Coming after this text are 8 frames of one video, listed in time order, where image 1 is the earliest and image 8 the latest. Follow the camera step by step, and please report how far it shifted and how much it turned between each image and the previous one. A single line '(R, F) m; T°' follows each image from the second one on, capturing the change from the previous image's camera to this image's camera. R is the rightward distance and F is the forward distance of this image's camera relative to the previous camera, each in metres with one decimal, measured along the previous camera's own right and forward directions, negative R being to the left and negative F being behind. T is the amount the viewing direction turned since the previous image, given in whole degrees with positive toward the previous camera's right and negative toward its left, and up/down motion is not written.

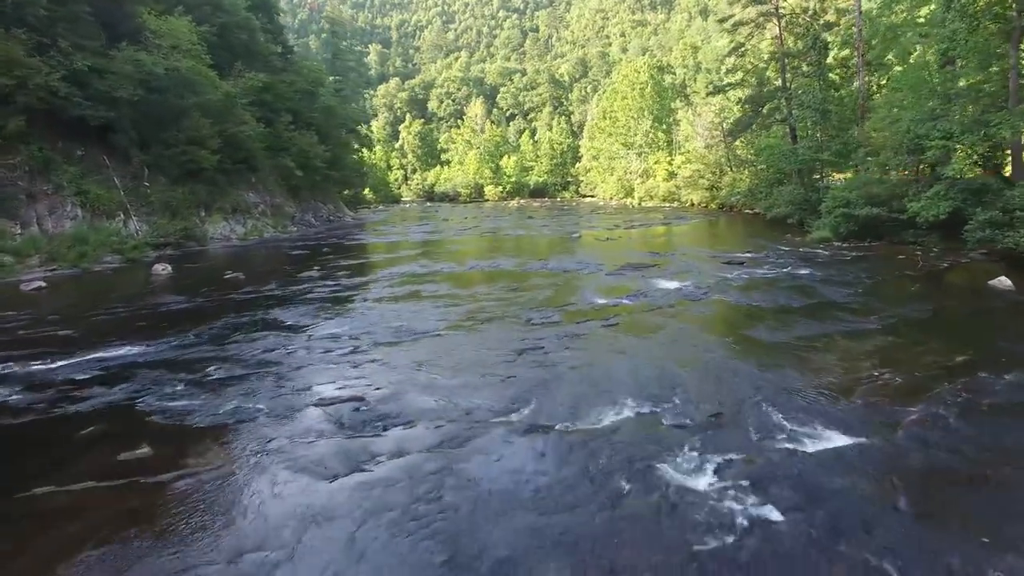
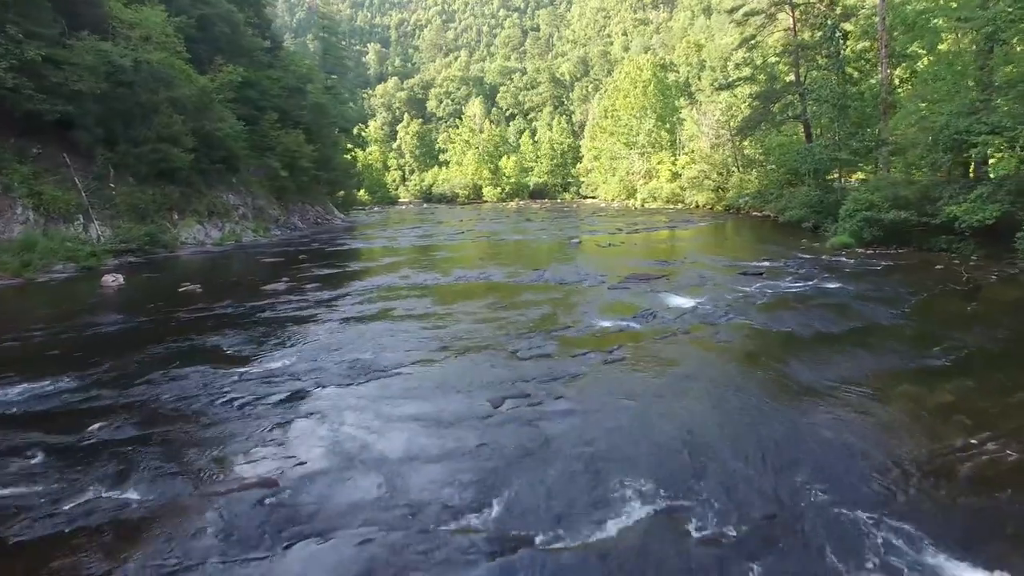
(+0.2, +1.9) m; 0°
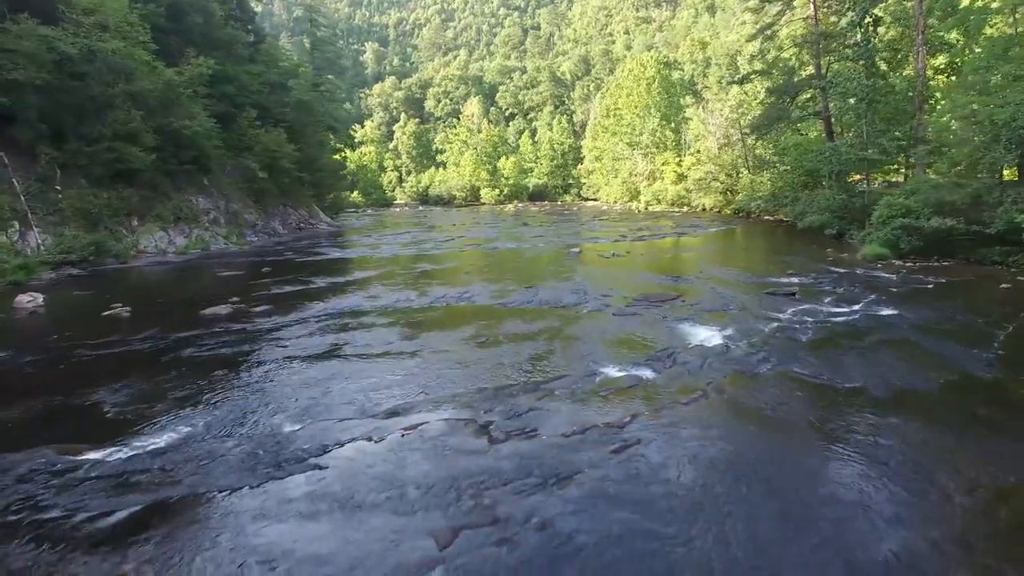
(+0.2, +2.5) m; 0°
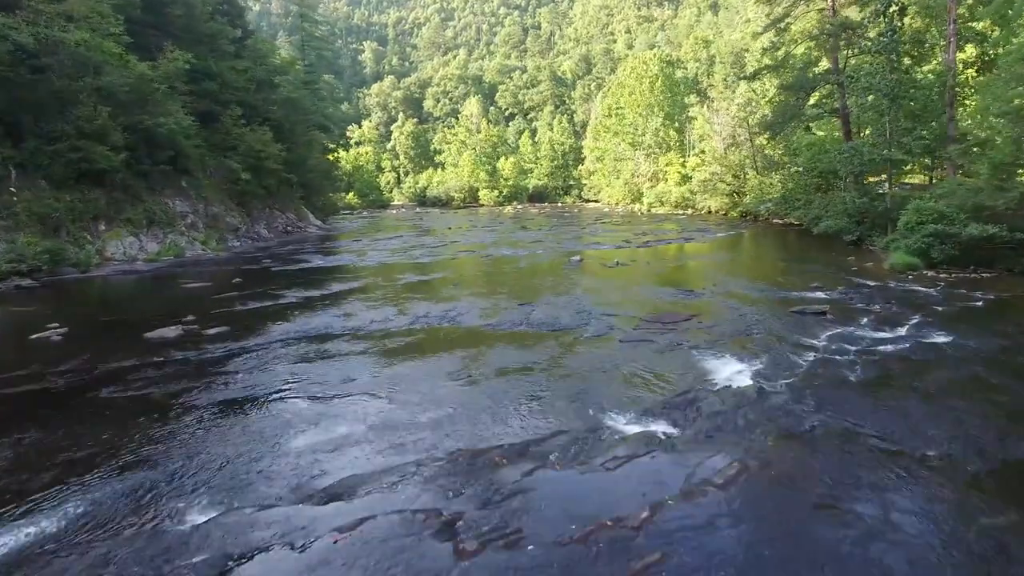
(+0.1, +1.7) m; 0°
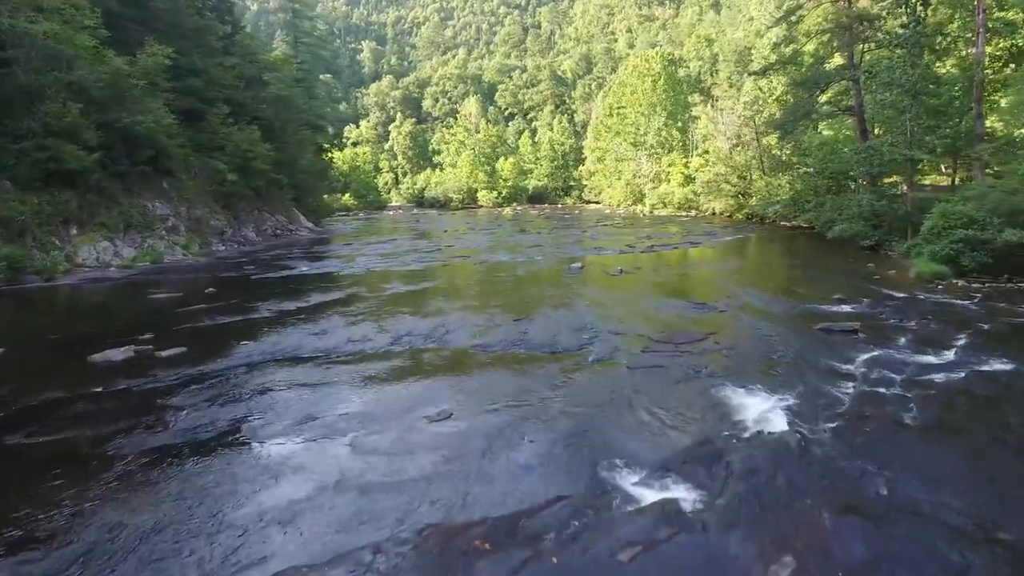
(+0.1, +1.3) m; 0°
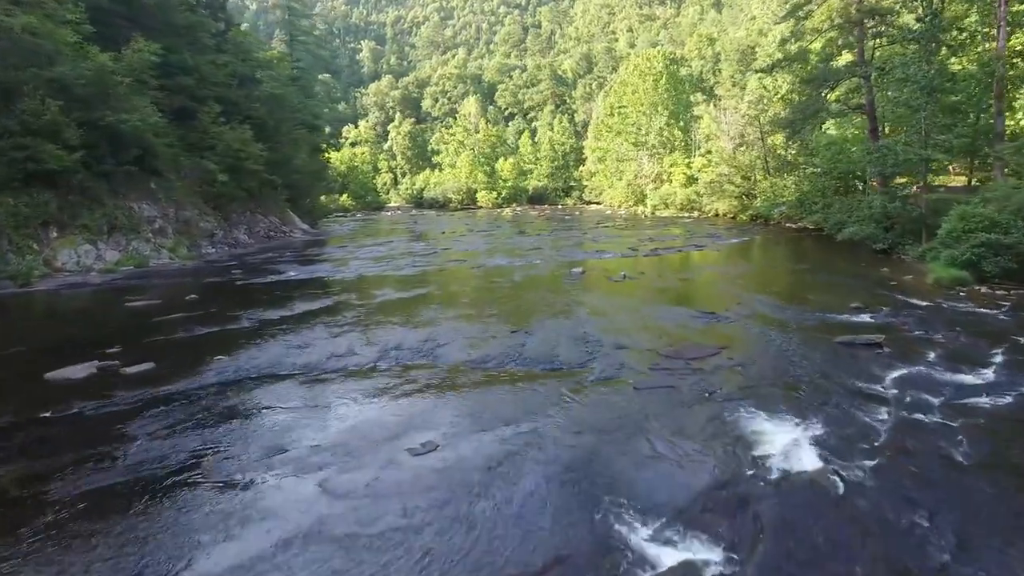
(0.0, +0.8) m; 0°
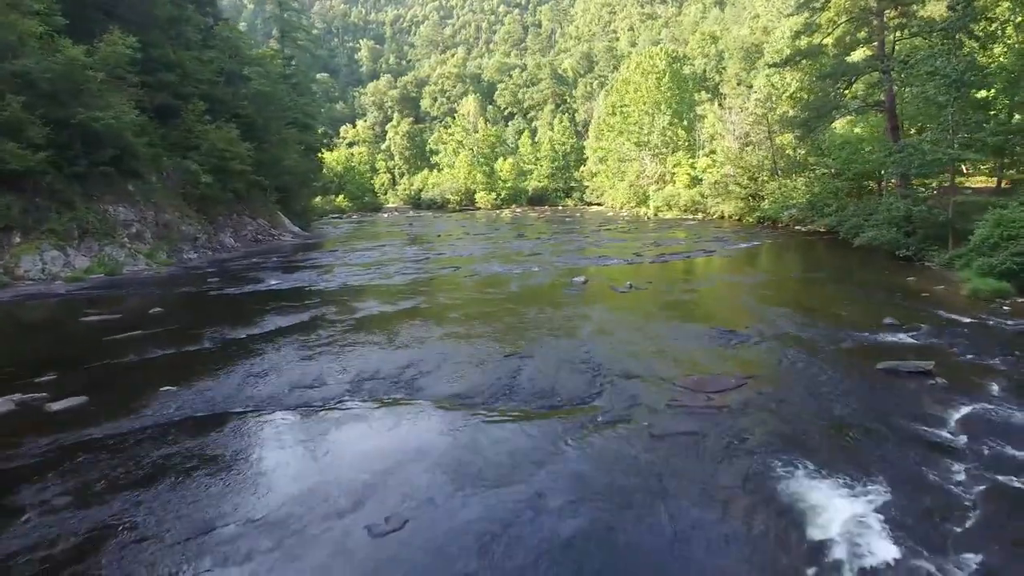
(+0.1, +1.4) m; 0°
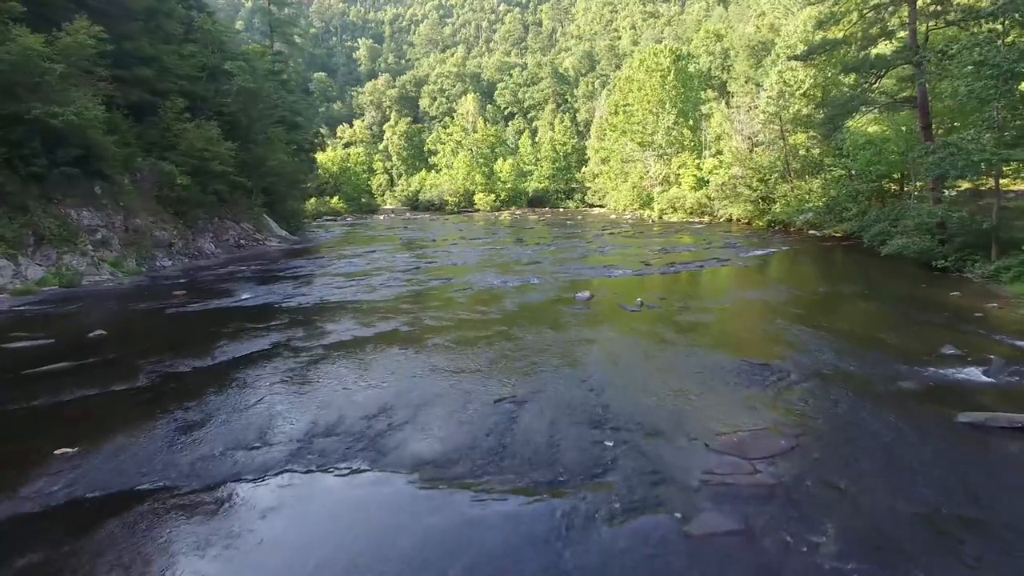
(+0.1, +1.8) m; 0°
